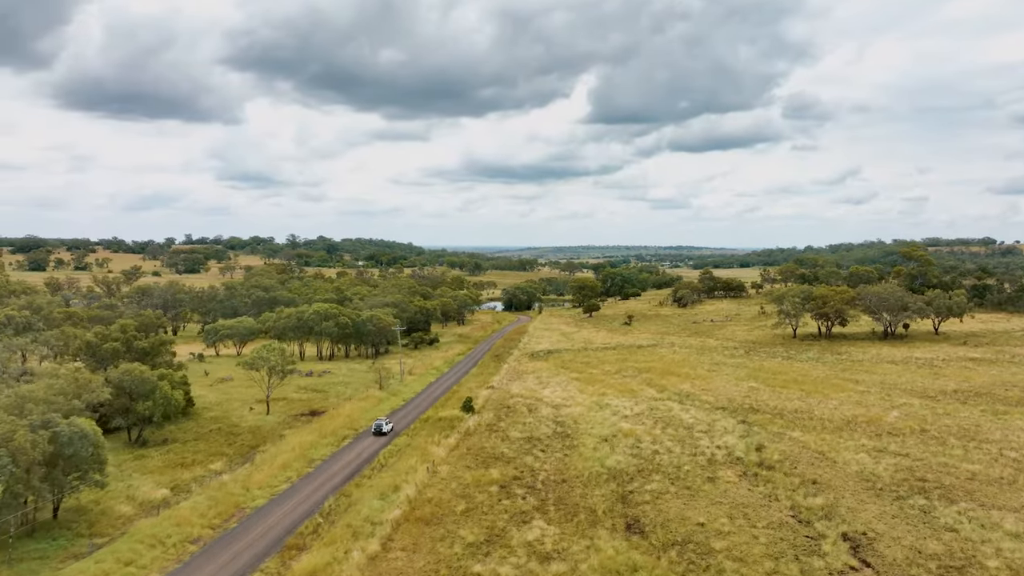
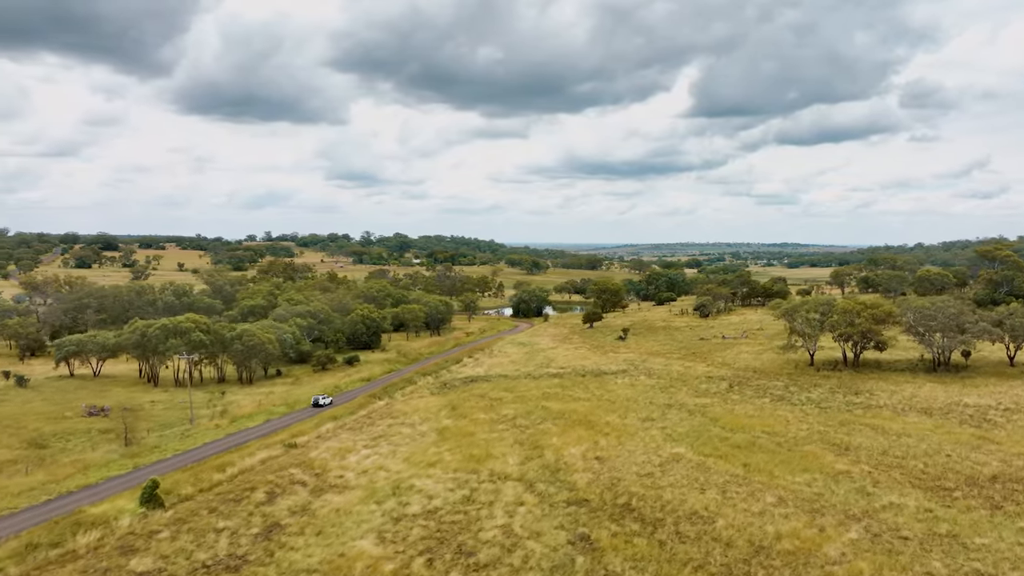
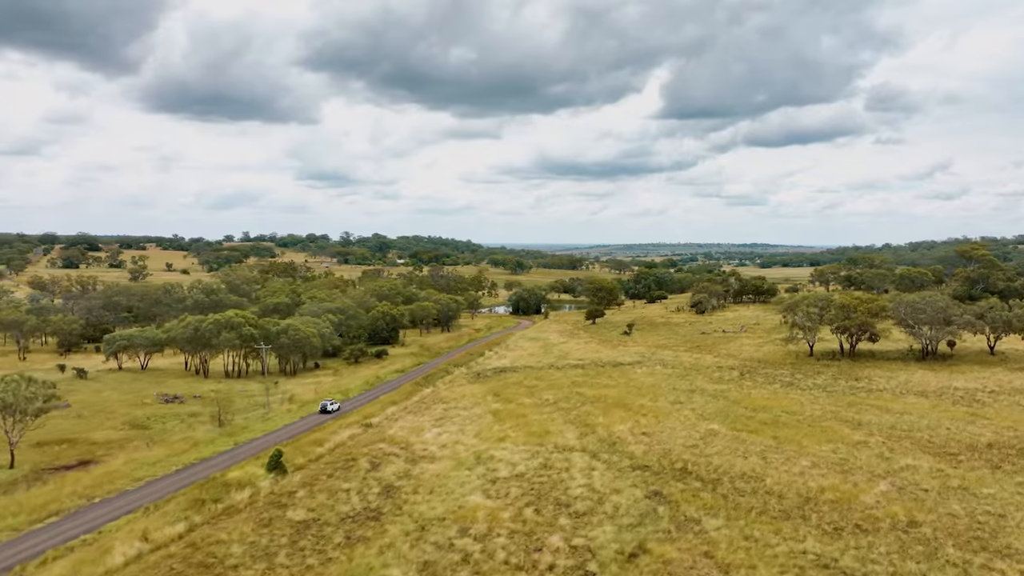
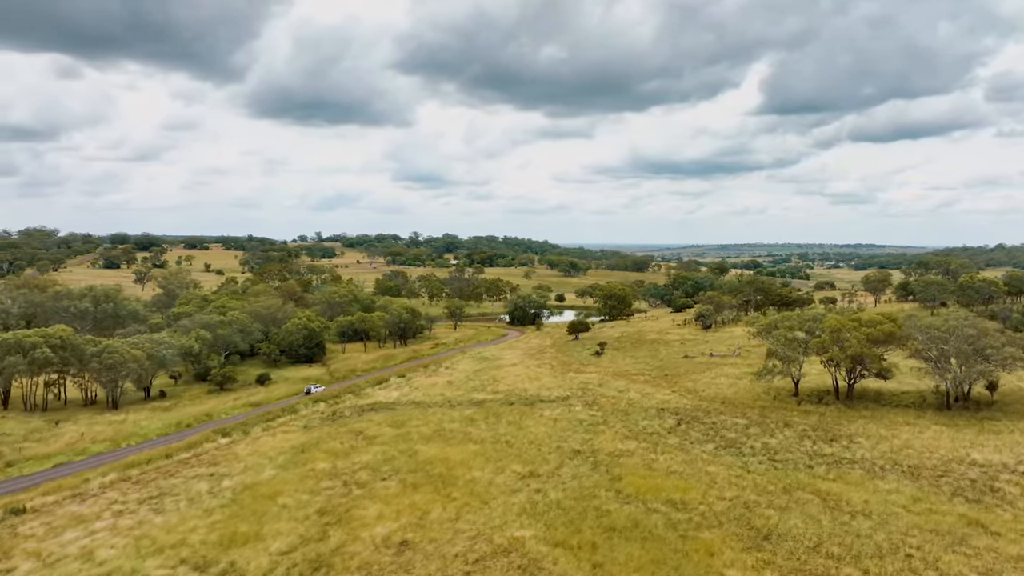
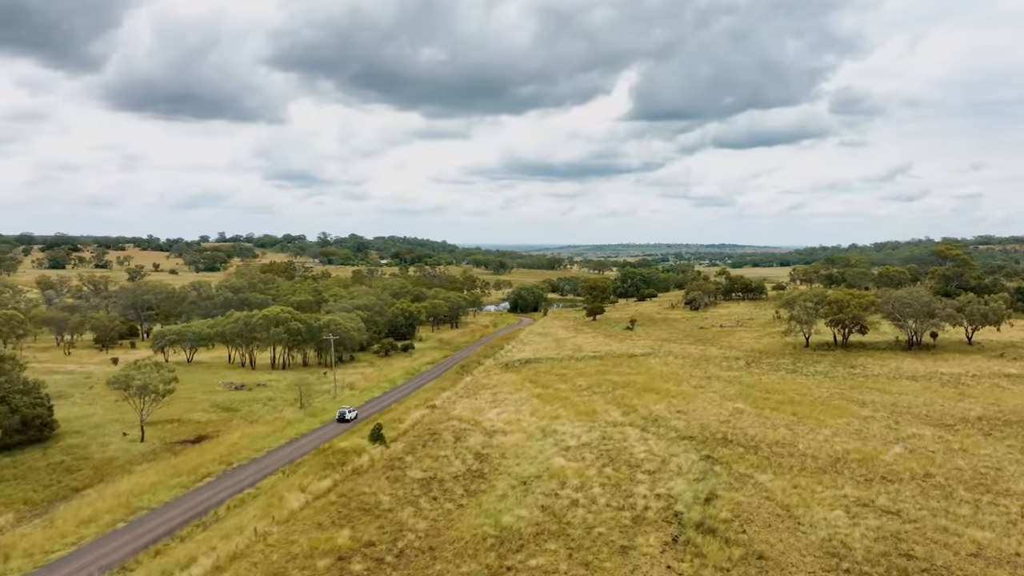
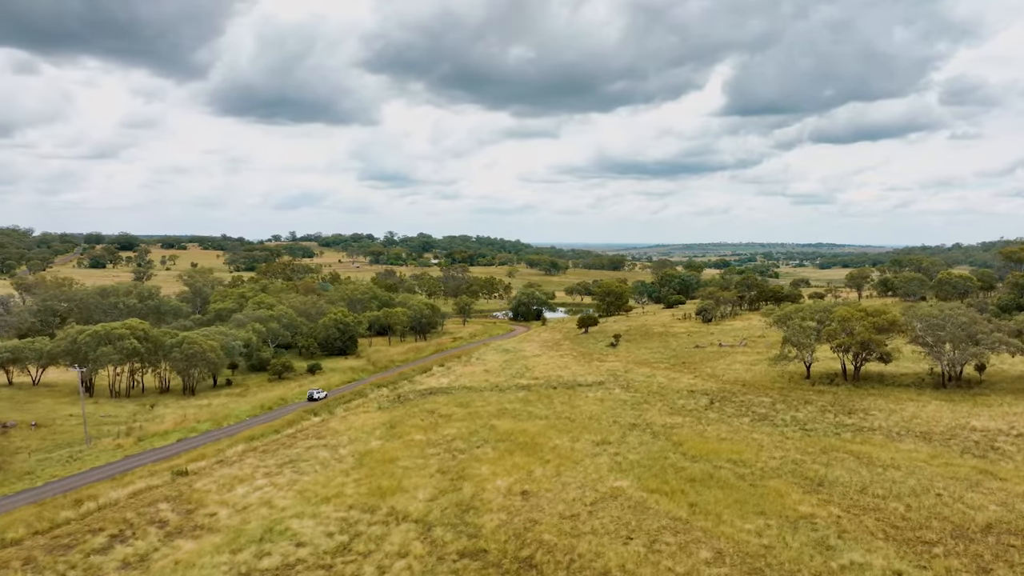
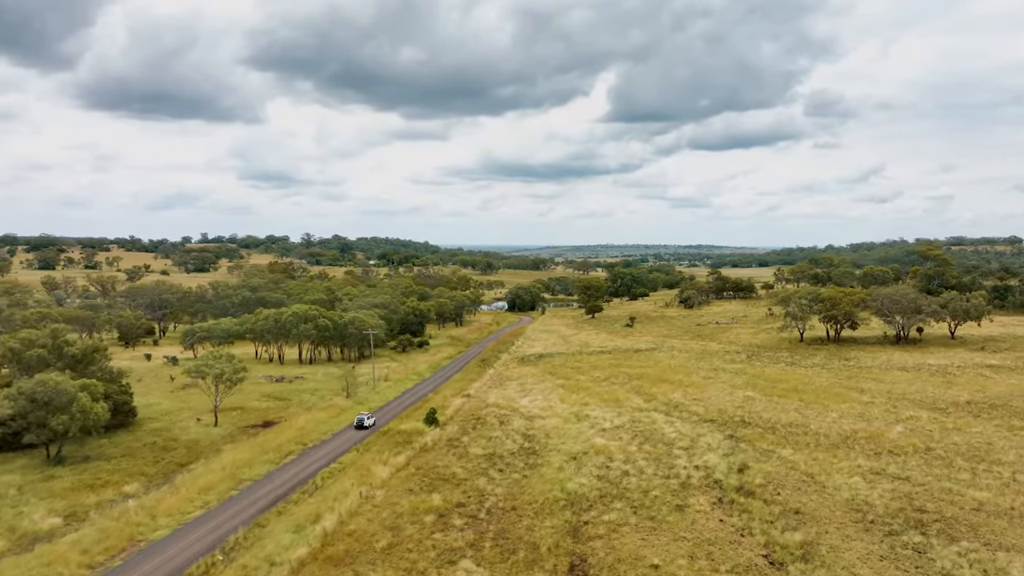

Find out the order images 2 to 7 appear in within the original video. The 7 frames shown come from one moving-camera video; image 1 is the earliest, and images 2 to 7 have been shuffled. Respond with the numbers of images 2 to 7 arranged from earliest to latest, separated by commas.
7, 5, 3, 2, 6, 4
